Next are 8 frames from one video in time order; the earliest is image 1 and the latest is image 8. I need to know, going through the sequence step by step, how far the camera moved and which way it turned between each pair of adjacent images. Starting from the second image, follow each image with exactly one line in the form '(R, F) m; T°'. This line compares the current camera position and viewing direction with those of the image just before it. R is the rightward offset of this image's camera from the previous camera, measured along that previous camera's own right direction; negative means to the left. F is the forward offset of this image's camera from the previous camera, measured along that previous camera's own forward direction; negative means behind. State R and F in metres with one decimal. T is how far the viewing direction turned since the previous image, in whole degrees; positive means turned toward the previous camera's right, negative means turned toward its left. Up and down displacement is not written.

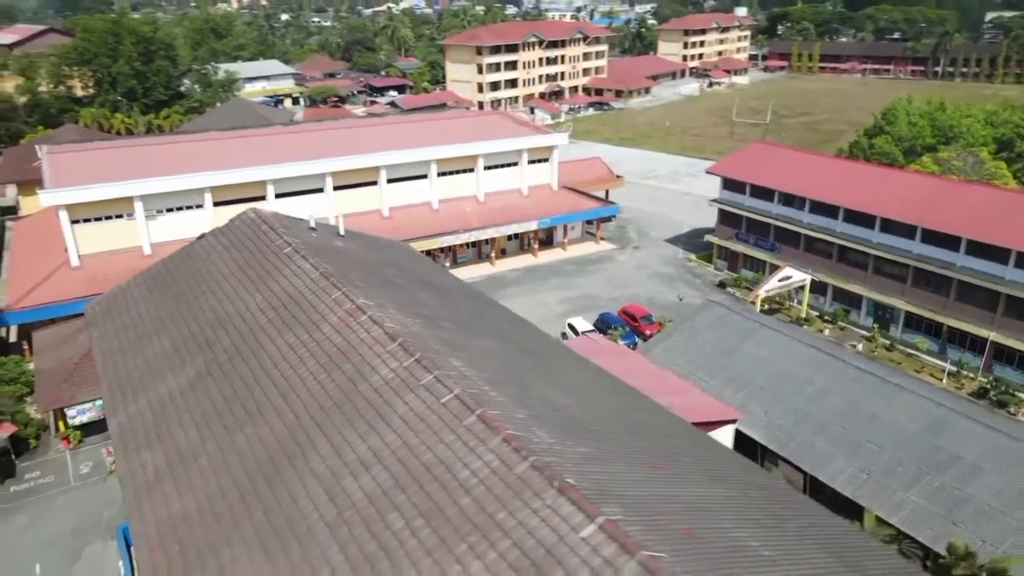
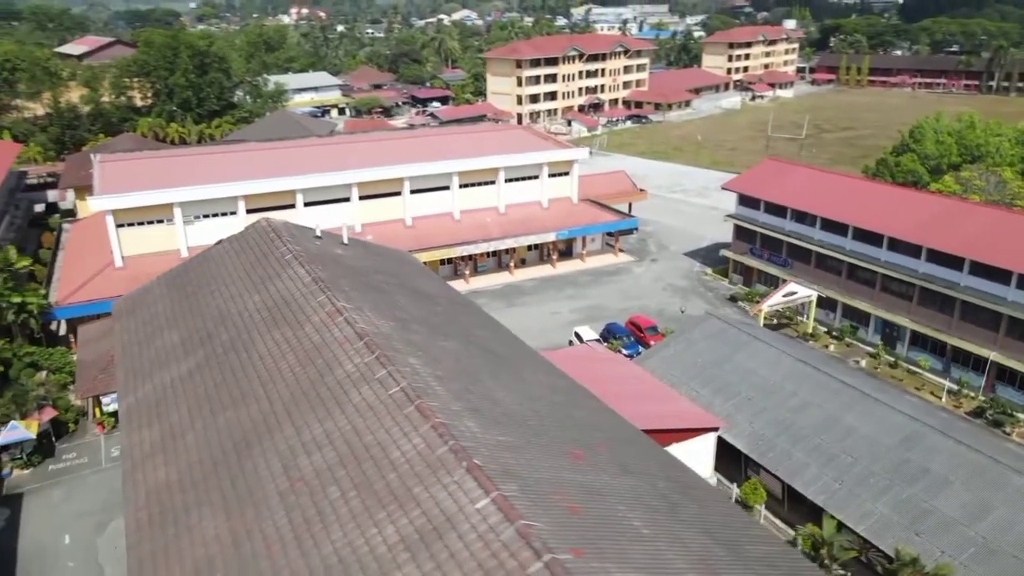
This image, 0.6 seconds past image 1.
(+1.2, -1.0) m; -4°
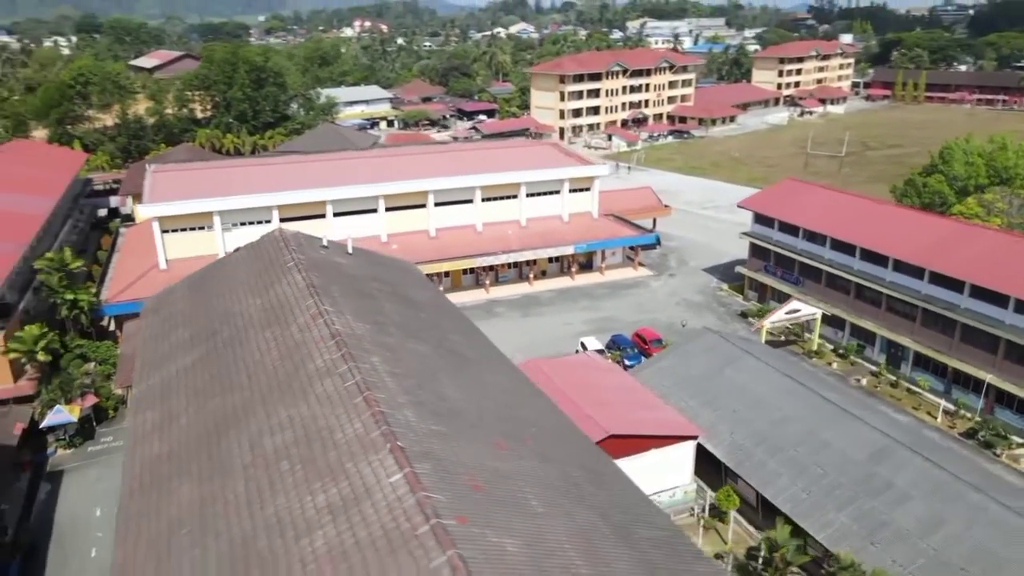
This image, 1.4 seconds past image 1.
(+1.5, -1.1) m; -4°
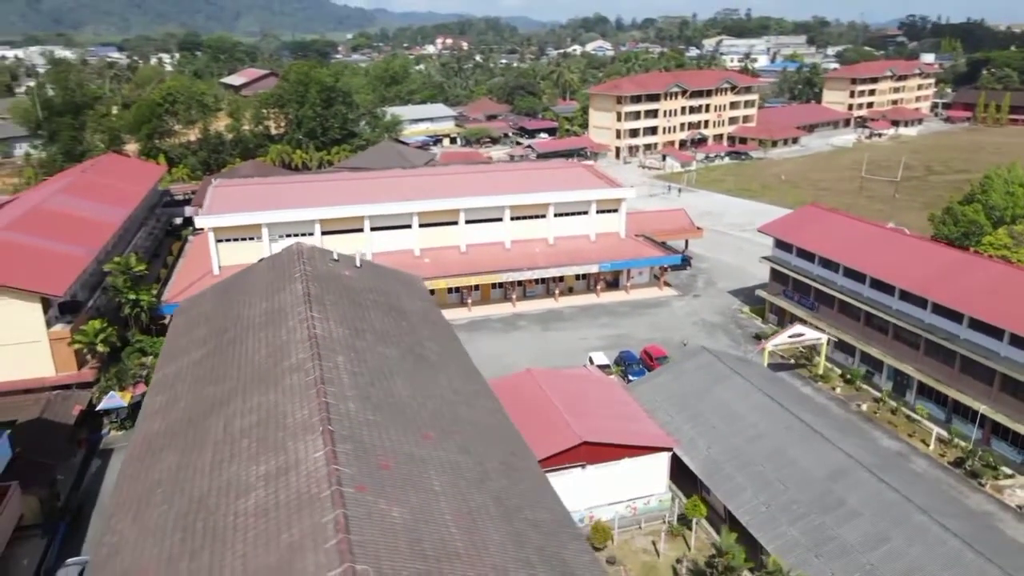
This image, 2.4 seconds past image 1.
(+2.1, -1.5) m; -6°
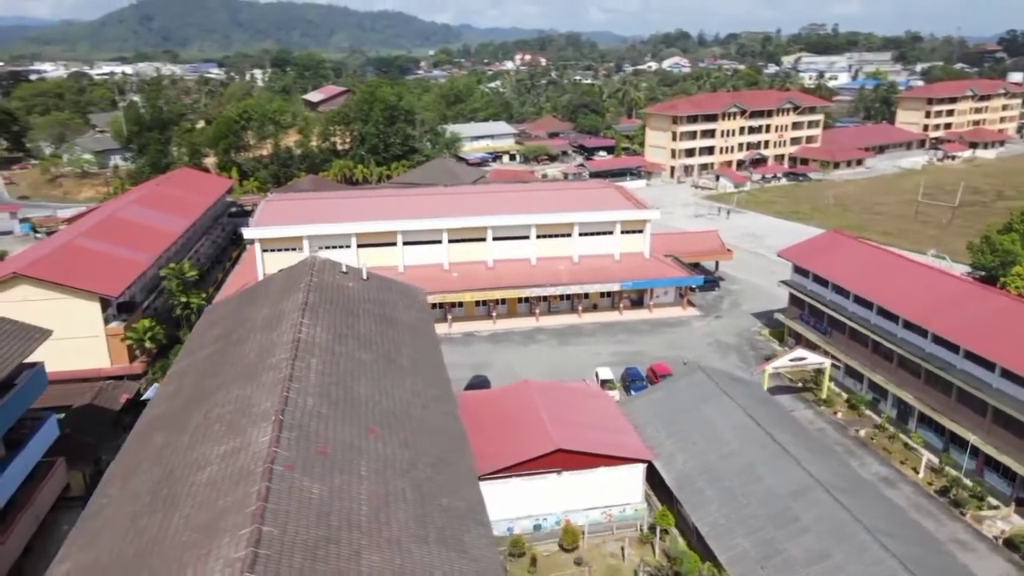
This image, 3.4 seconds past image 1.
(+2.3, -1.4) m; -6°
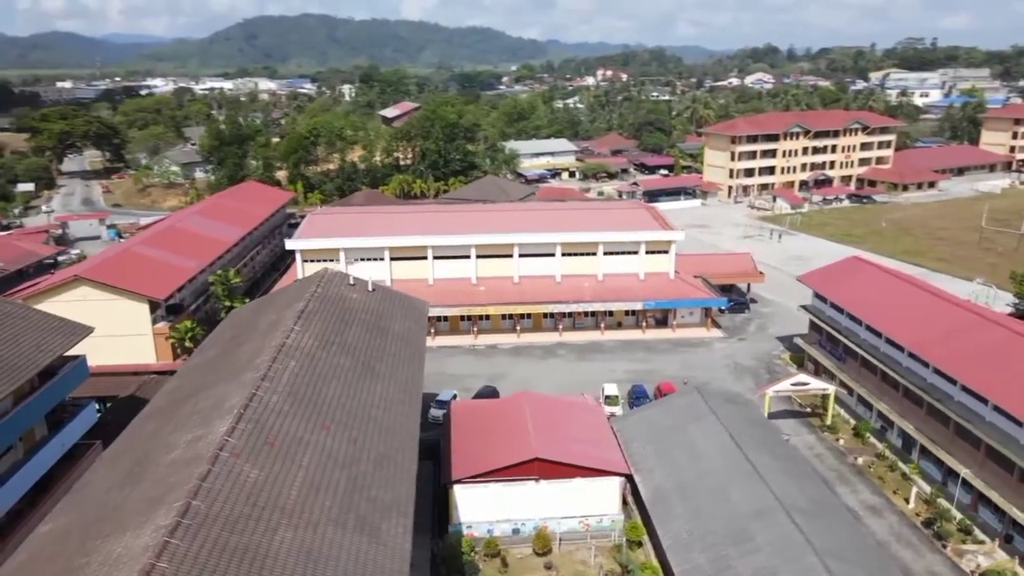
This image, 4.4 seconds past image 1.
(+2.6, -1.1) m; -6°
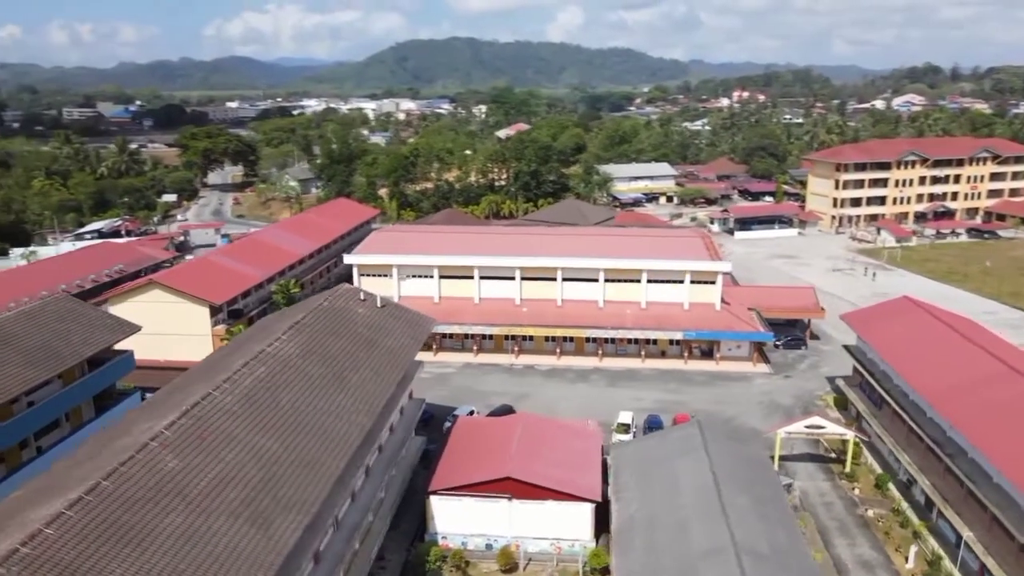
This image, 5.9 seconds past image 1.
(+4.2, -0.4) m; -10°
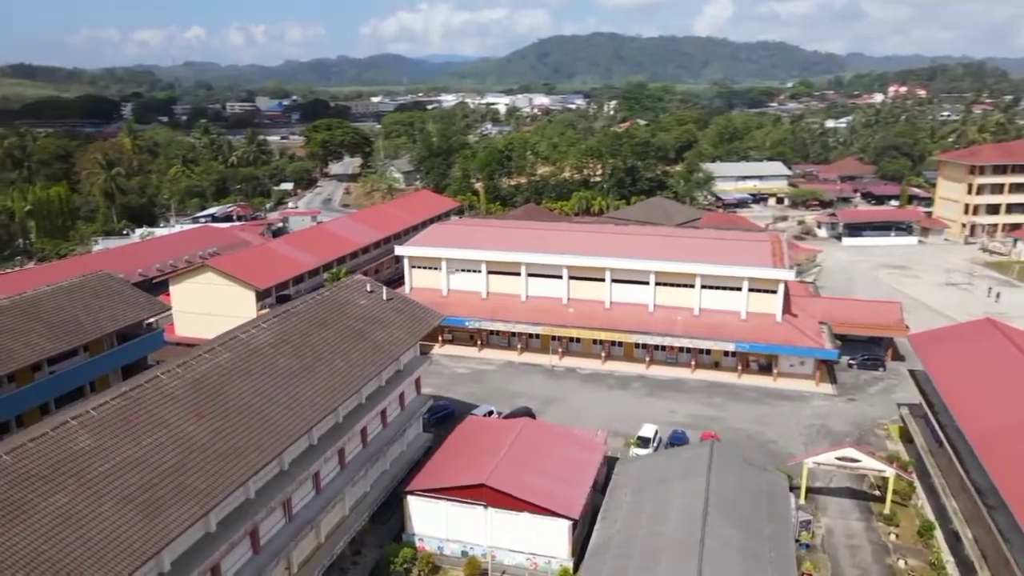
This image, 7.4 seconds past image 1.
(+3.9, +1.4) m; -10°
